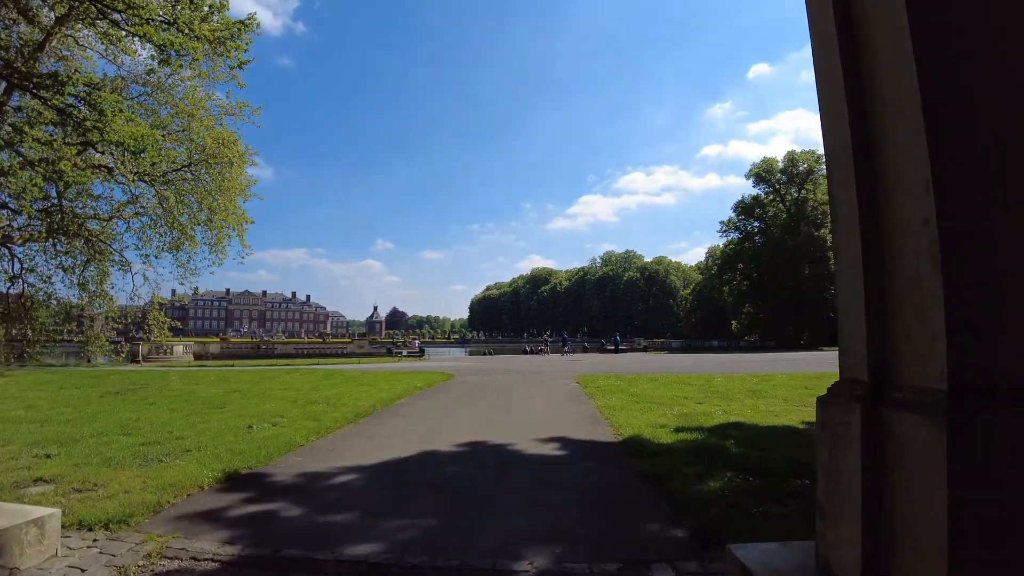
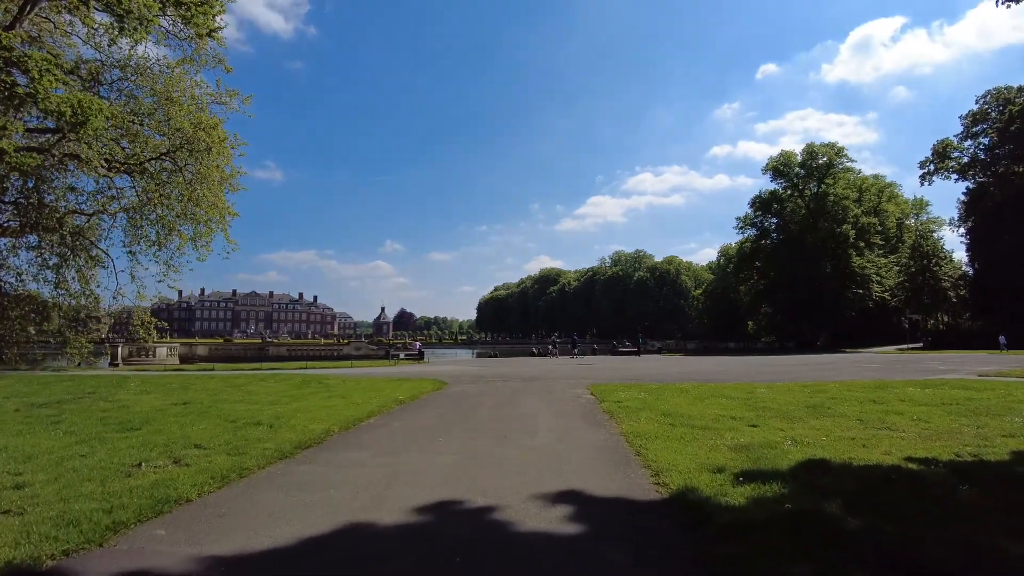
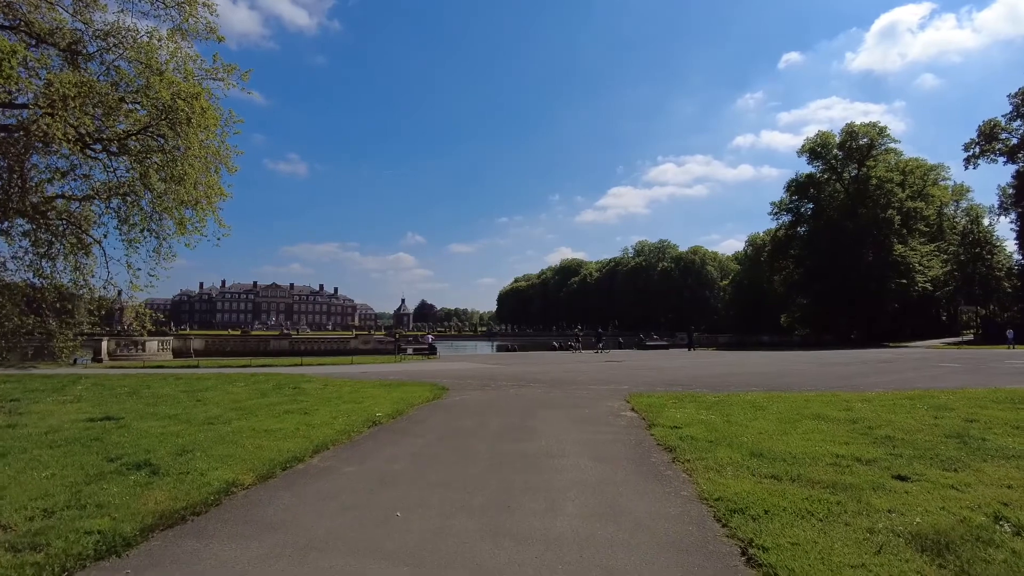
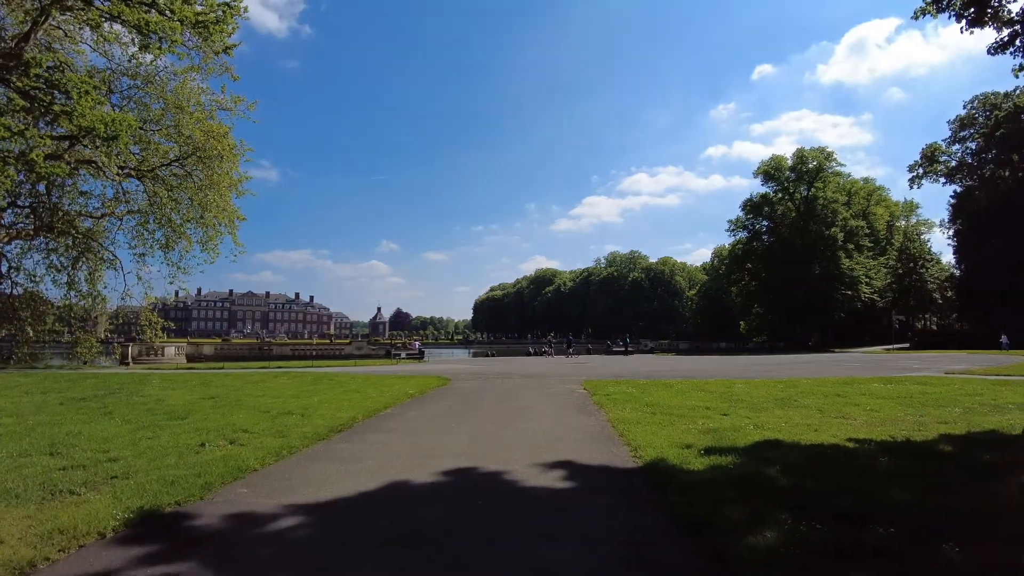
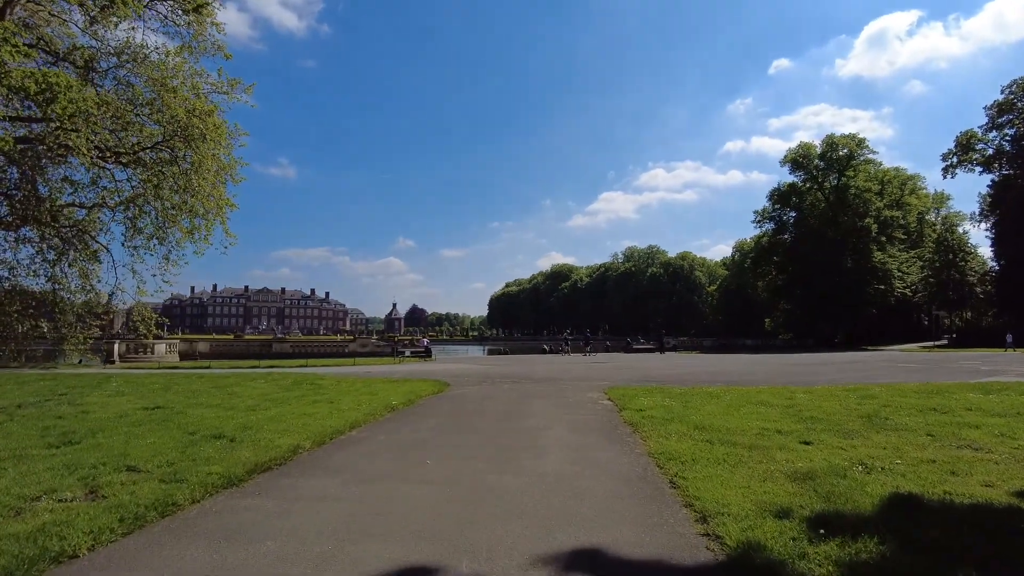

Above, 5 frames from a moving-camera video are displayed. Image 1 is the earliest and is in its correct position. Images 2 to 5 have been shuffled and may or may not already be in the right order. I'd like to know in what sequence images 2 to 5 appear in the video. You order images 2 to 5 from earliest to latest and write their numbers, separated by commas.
4, 2, 5, 3
